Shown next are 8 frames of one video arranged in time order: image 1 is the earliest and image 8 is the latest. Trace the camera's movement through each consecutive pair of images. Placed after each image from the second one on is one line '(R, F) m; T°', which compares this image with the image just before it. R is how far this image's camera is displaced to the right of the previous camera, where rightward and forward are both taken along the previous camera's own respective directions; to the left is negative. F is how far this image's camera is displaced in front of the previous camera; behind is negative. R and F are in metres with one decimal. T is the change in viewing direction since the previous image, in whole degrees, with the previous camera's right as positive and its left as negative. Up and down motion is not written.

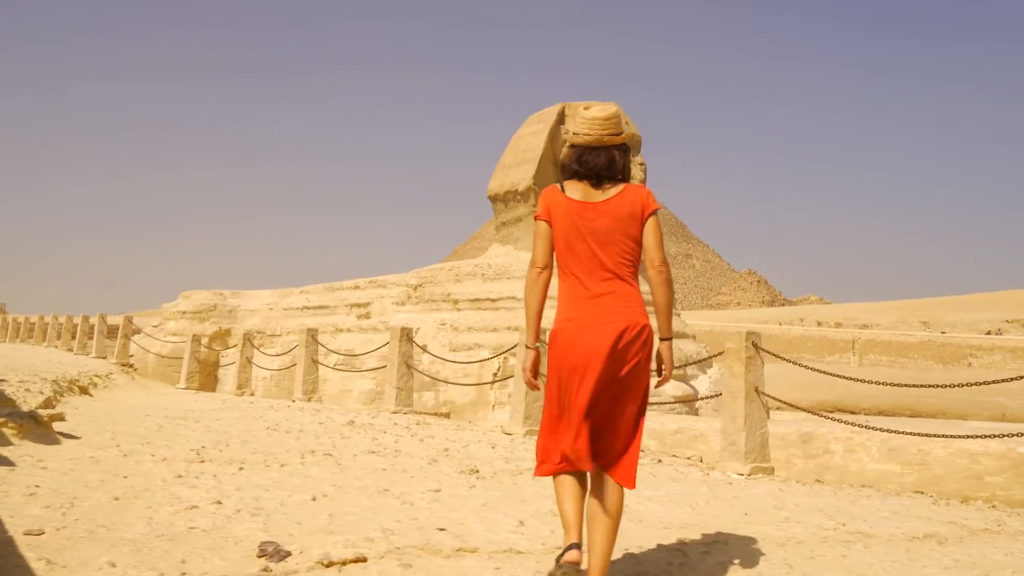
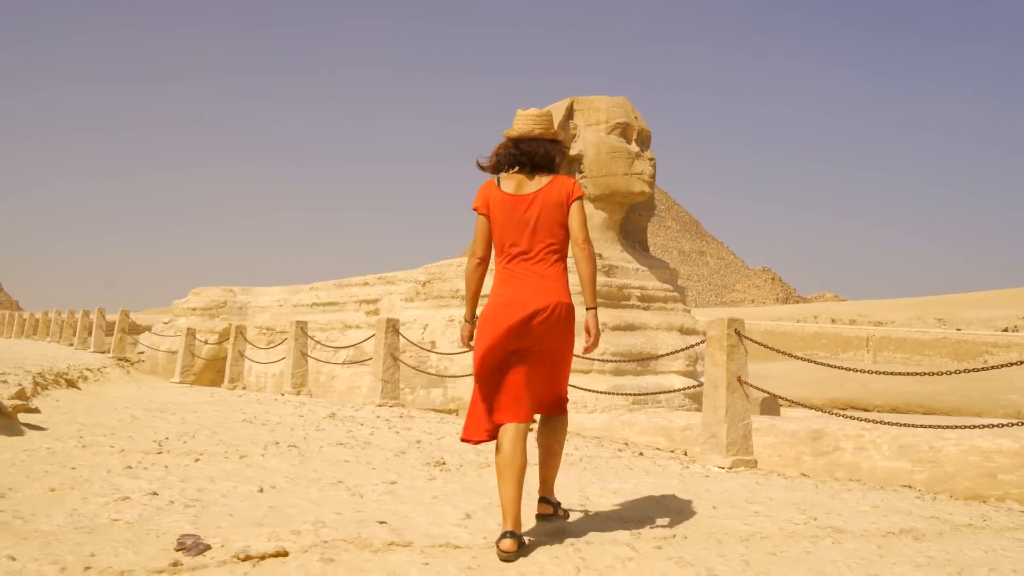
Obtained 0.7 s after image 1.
(+0.2, +0.1) m; -1°
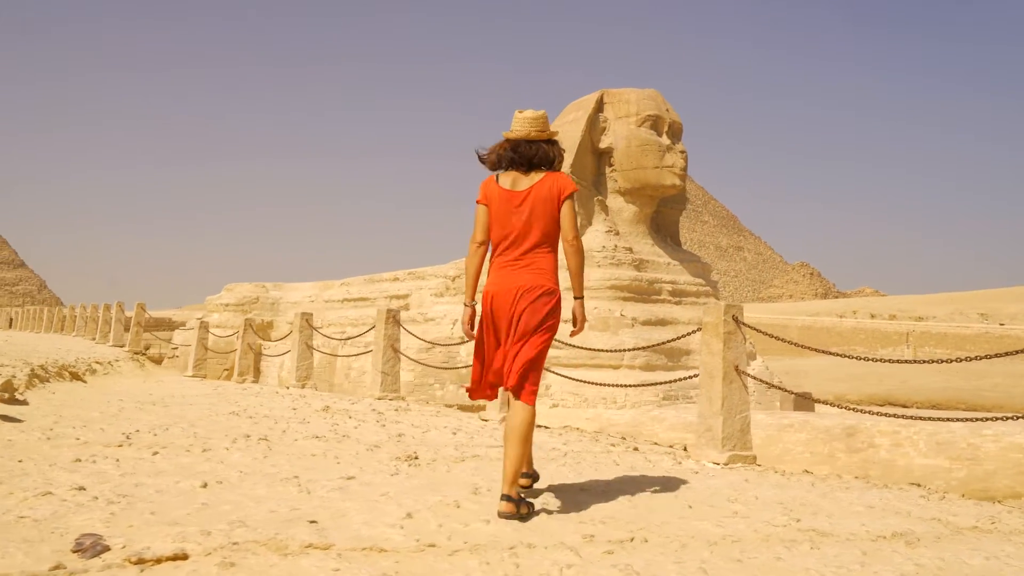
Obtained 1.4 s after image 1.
(+0.2, +0.2) m; -2°
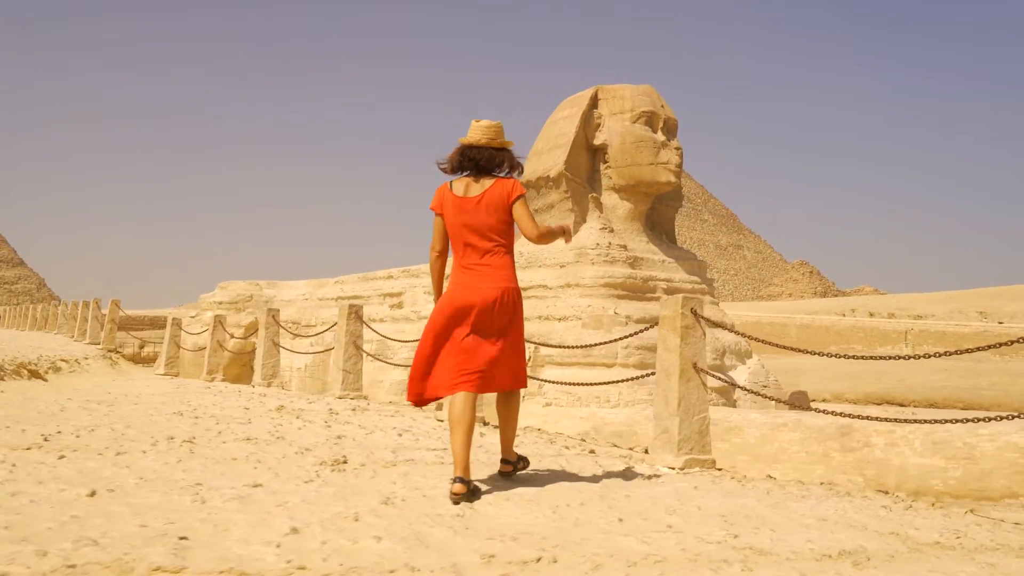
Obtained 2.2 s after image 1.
(+0.2, +0.2) m; 0°
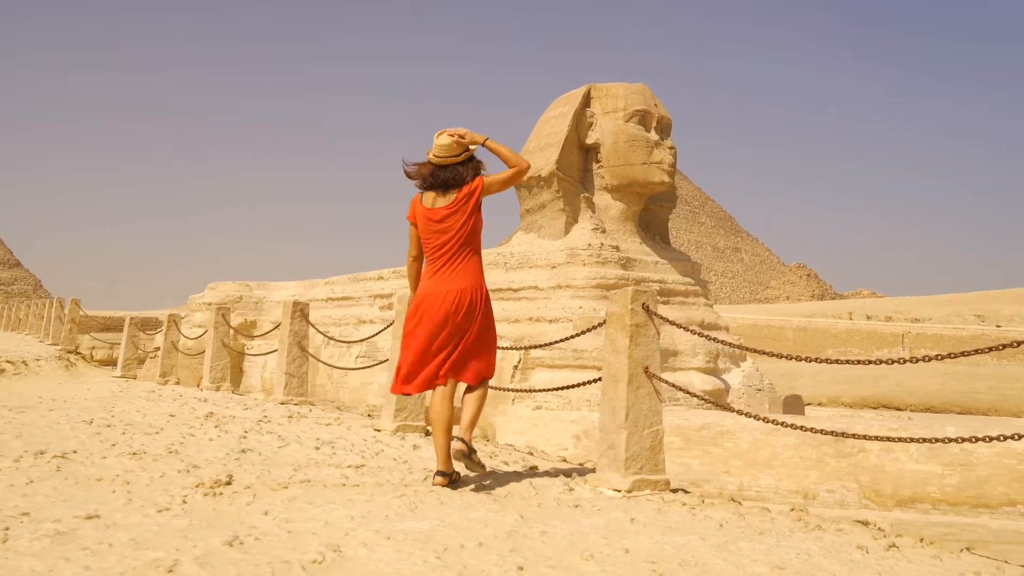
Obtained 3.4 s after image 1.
(+0.2, +0.4) m; 0°
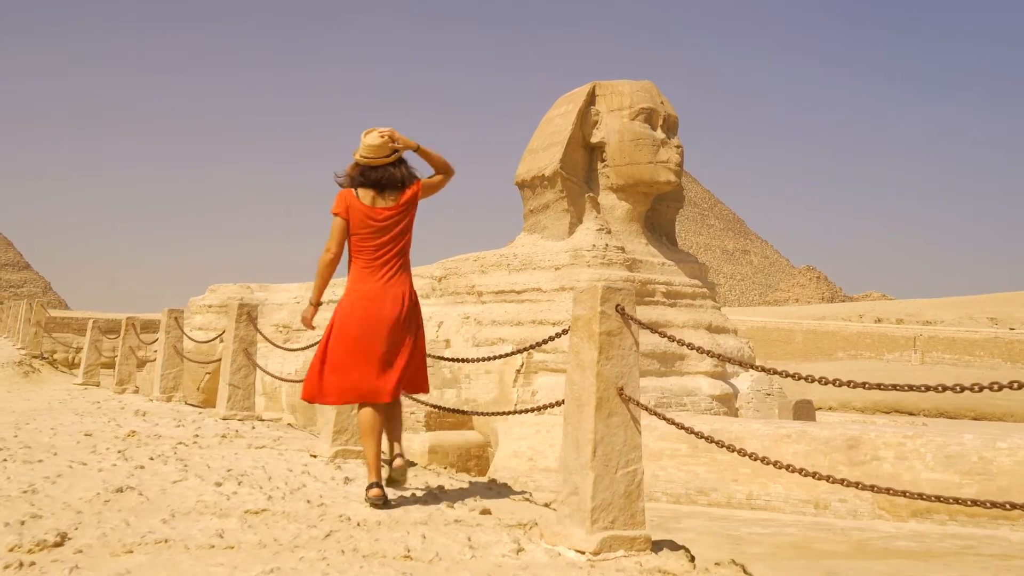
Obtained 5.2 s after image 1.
(+0.2, +0.6) m; -1°
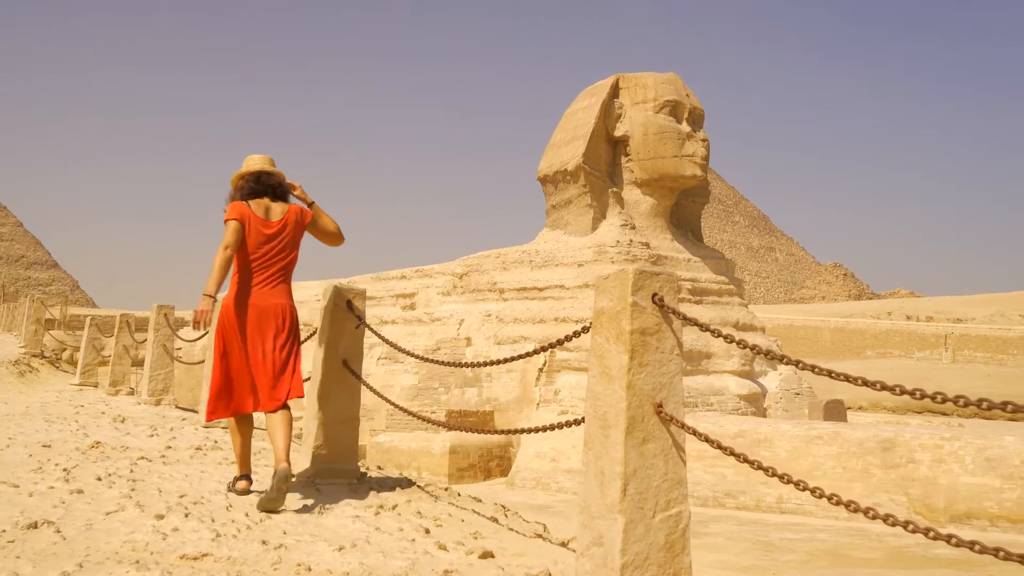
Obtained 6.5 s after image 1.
(0.0, +0.5) m; -2°
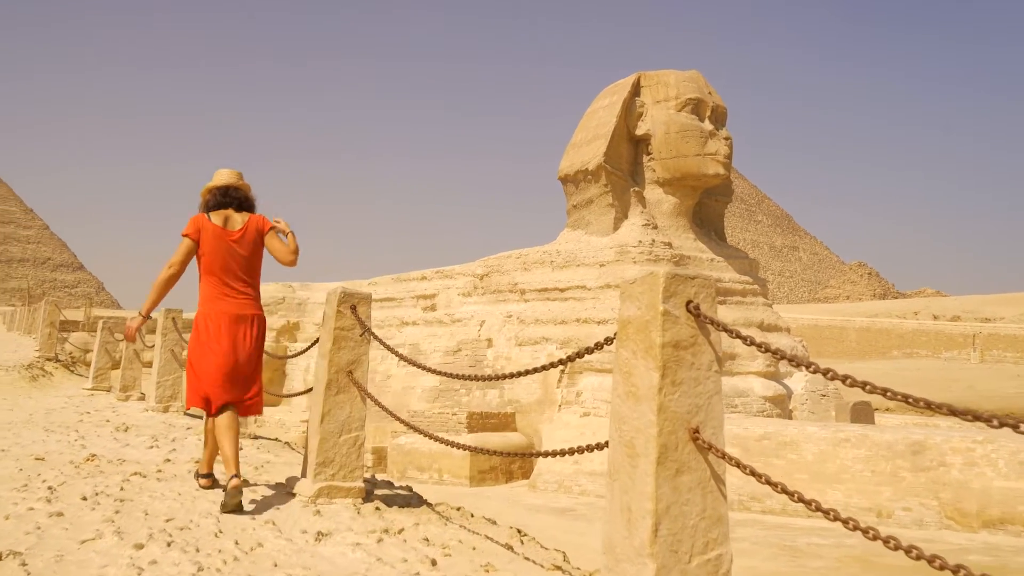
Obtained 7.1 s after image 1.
(0.0, +0.2) m; -2°
